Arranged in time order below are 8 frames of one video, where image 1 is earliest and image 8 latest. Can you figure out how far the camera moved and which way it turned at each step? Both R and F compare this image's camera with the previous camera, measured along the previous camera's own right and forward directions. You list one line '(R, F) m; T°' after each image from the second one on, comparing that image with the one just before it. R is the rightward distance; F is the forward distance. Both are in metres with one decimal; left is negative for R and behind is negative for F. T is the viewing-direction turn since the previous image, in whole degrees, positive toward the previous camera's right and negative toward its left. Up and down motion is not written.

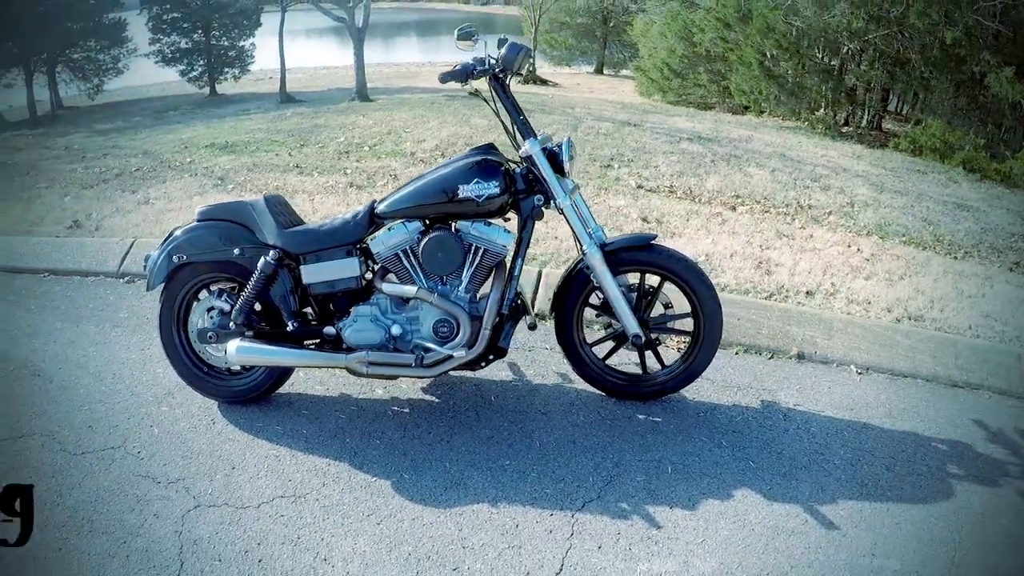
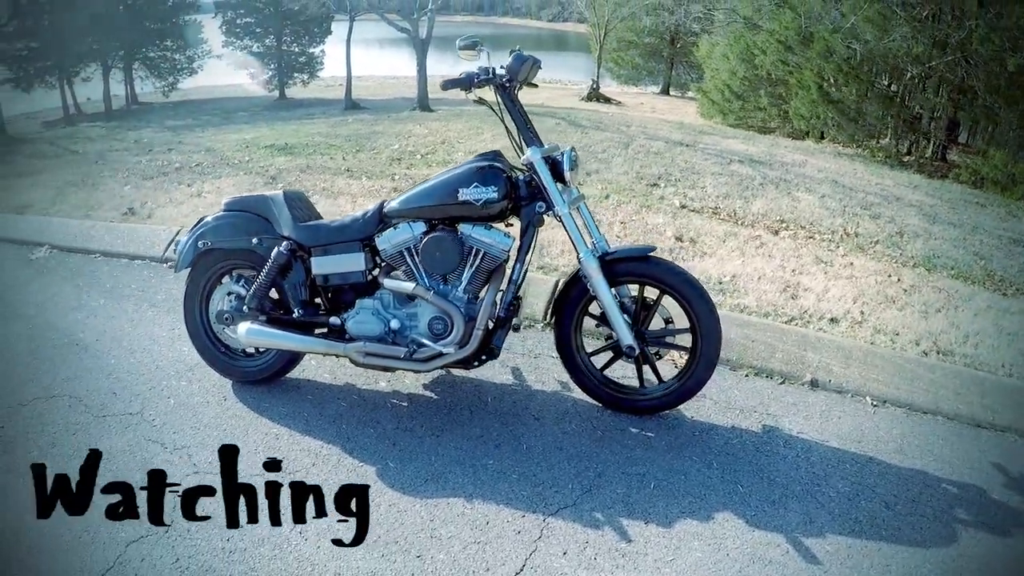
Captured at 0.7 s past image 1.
(+0.3, +0.1) m; -4°
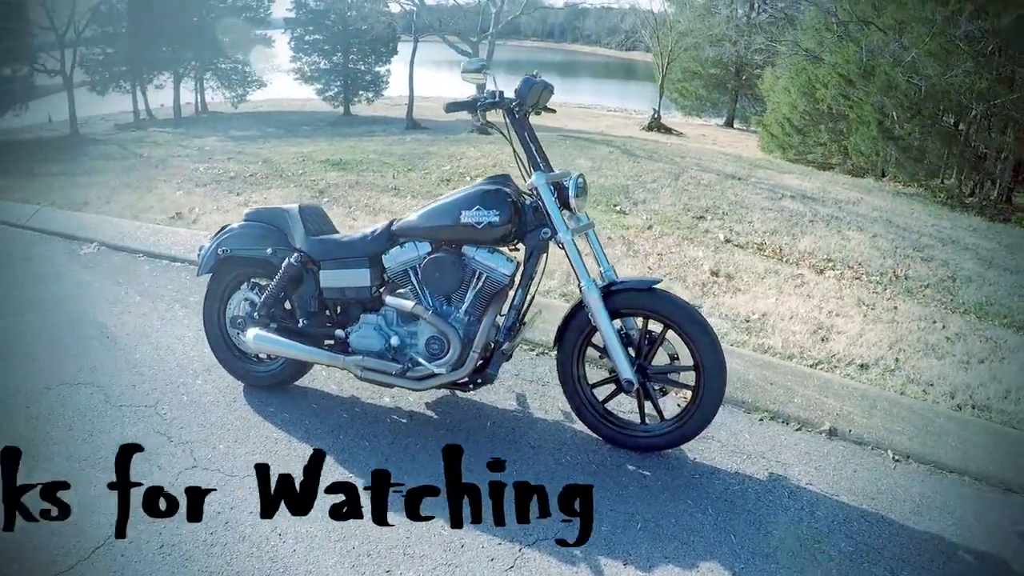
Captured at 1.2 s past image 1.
(+0.2, +0.1) m; -4°
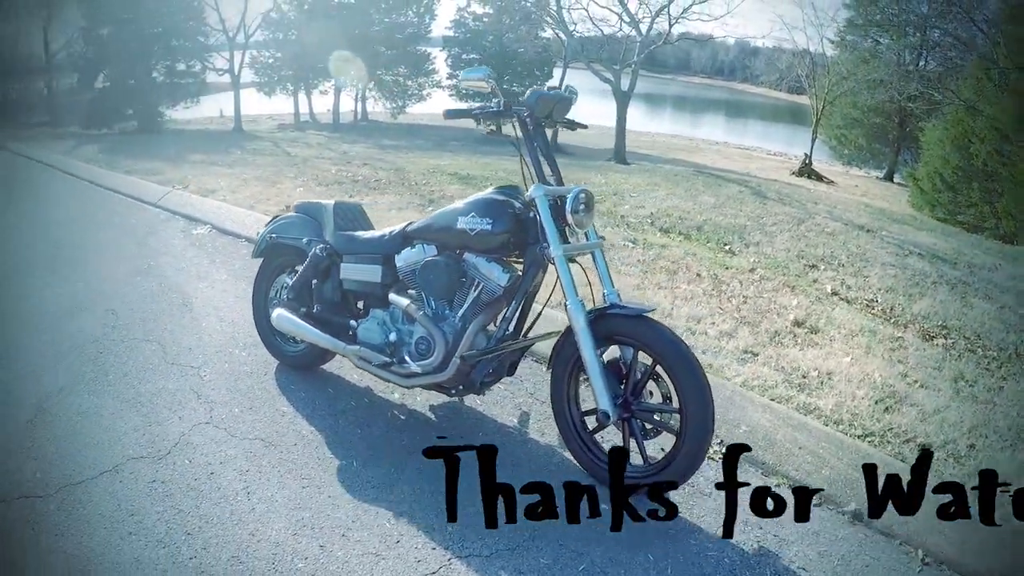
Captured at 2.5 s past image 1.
(+0.6, +0.2) m; -10°
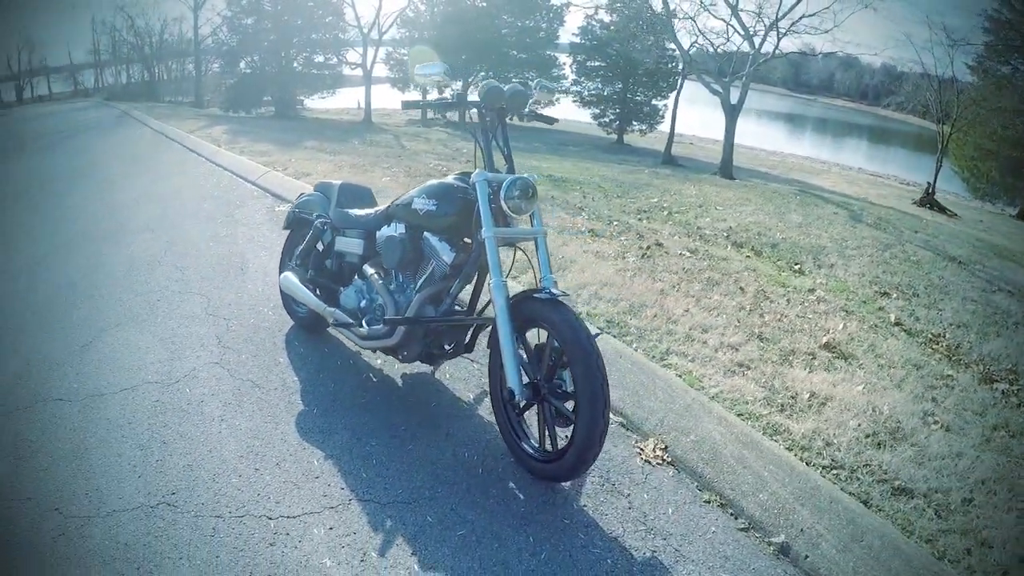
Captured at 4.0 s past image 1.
(+0.7, -0.1) m; -9°
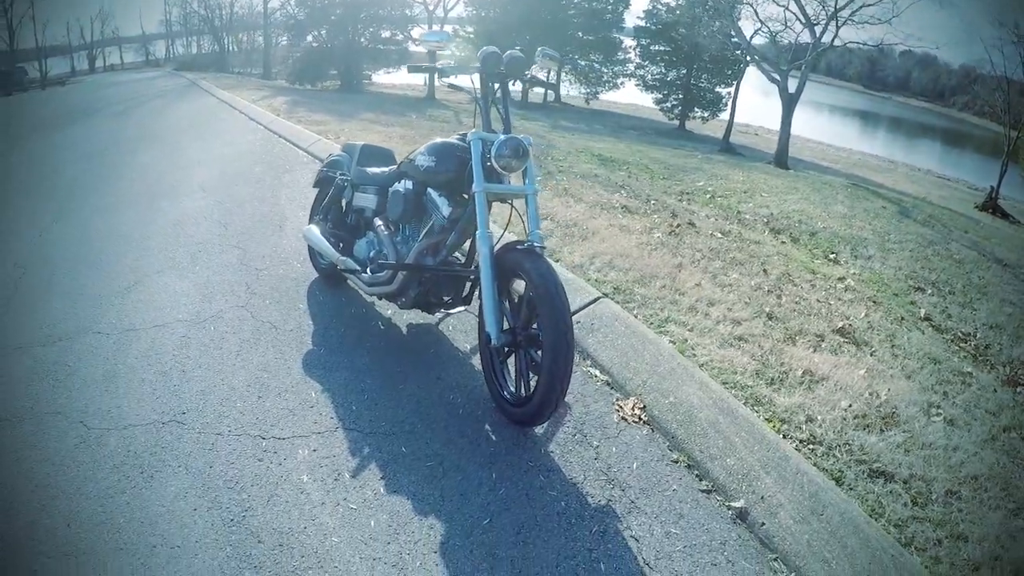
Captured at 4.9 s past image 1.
(+0.3, -0.1) m; -4°
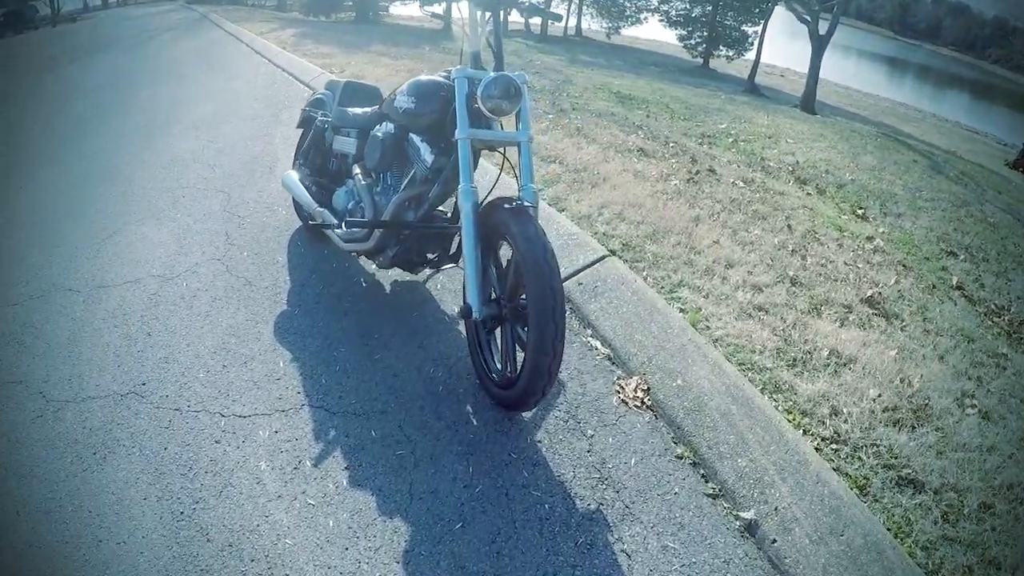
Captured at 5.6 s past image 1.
(+0.1, +0.4) m; -1°
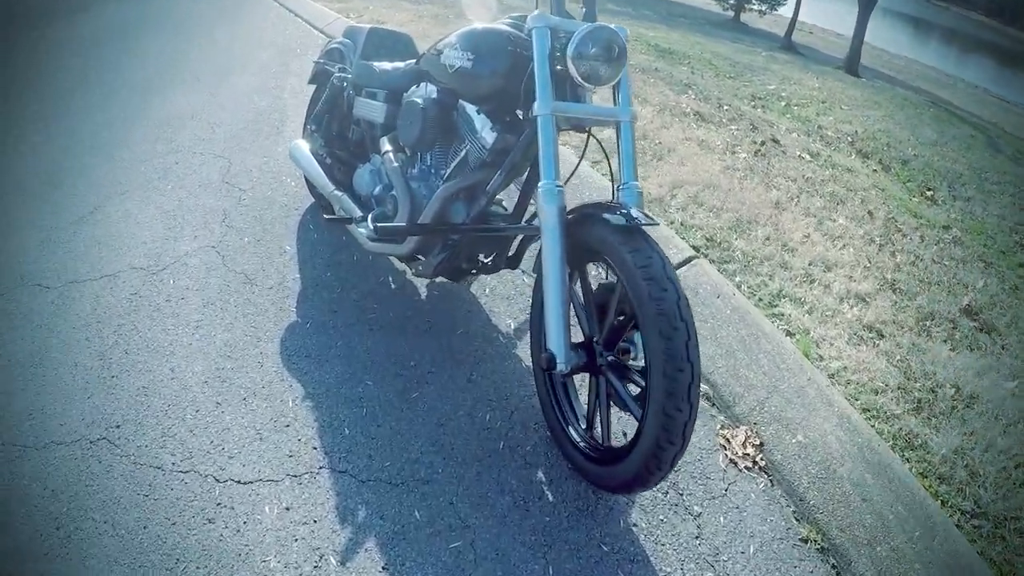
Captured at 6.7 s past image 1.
(-0.2, +0.7) m; 0°
